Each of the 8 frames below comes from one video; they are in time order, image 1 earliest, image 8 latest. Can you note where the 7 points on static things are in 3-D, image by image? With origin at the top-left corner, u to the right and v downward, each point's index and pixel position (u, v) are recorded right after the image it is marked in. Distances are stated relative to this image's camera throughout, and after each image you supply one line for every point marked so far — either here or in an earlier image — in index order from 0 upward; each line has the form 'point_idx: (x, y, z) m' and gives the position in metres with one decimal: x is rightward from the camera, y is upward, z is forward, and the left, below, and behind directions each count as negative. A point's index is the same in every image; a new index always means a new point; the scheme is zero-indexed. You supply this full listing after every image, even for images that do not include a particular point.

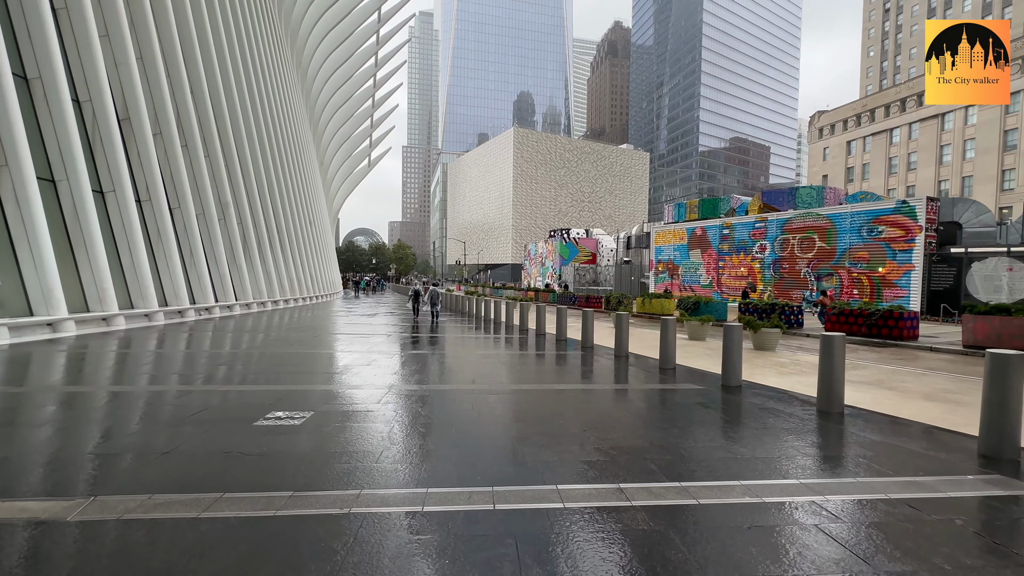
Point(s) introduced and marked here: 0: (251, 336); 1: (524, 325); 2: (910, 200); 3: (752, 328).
0: (-7.2, -1.4, +12.4) m
1: (+0.4, -1.2, +13.3) m
2: (+17.3, +3.8, +19.4) m
3: (+5.2, -0.9, +9.6) m
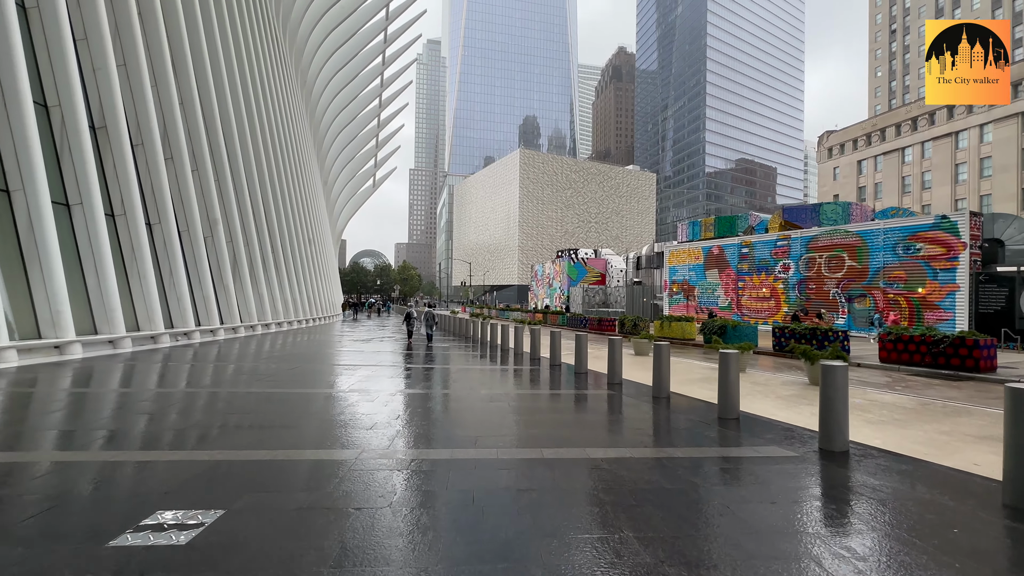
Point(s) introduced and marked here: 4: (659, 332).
0: (-6.9, -2.0, +11.0) m
1: (+0.7, -1.8, +11.8) m
2: (+17.6, +2.9, +18.0) m
3: (+5.4, -1.3, +8.1) m
4: (+6.4, -1.9, +19.4) m
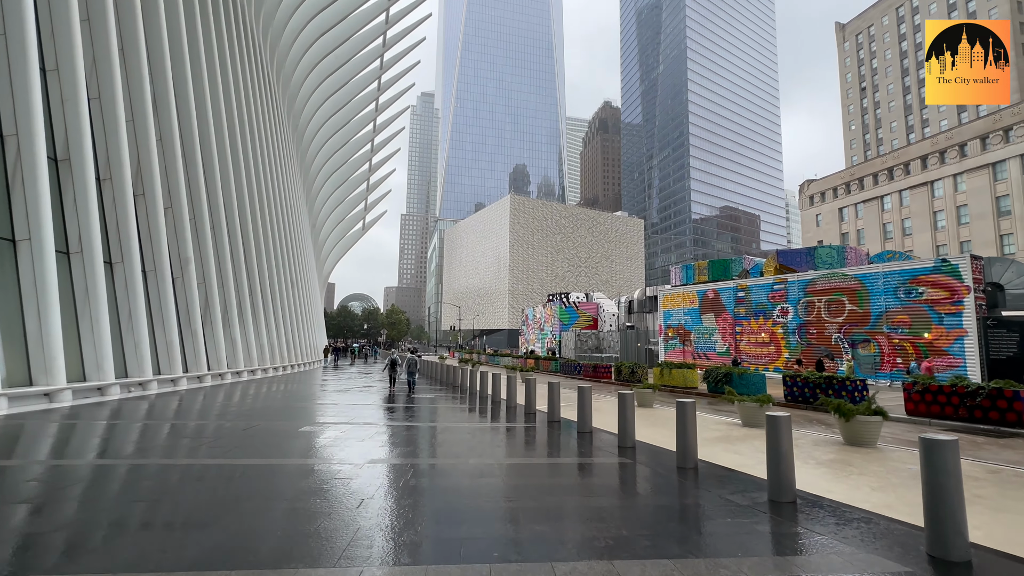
0: (-7.1, -2.9, +9.7) m
1: (+0.5, -2.9, +10.7) m
2: (+17.3, +1.2, +17.6) m
3: (+5.3, -2.0, +7.1) m
4: (+6.0, -3.8, +18.4) m
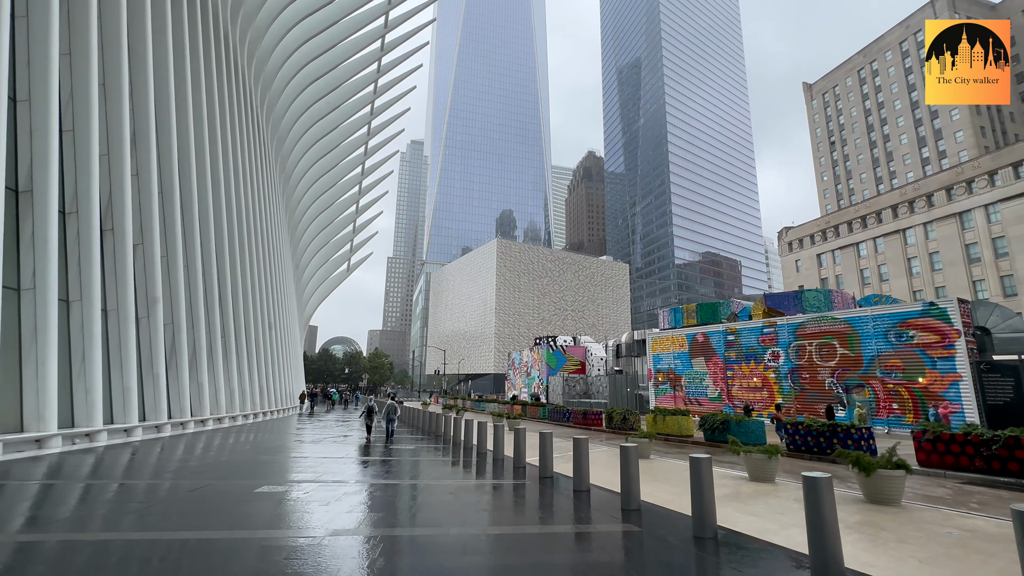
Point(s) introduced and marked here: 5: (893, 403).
0: (-7.4, -3.7, +8.6) m
1: (+0.2, -3.8, +9.8) m
2: (+16.8, -0.6, +17.6) m
3: (+5.1, -2.6, +6.5) m
4: (+5.5, -5.5, +17.5) m
5: (+15.7, -4.7, +18.5) m
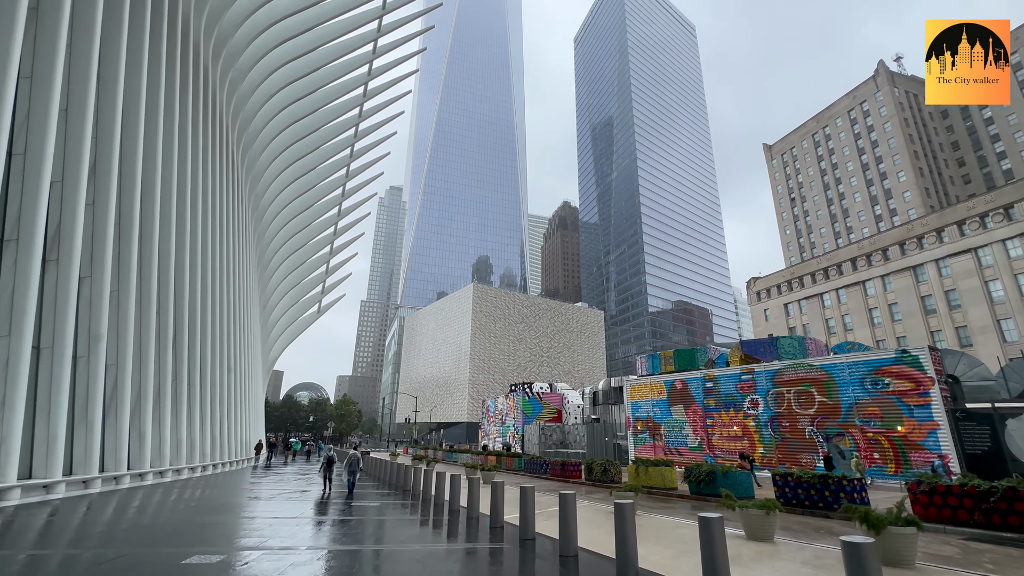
0: (-7.8, -4.2, +7.3) m
1: (-0.3, -4.6, +8.9) m
2: (+15.9, -2.4, +17.9) m
3: (+4.8, -3.2, +6.0) m
4: (+4.5, -7.1, +16.7) m
5: (+14.8, -6.7, +18.3) m
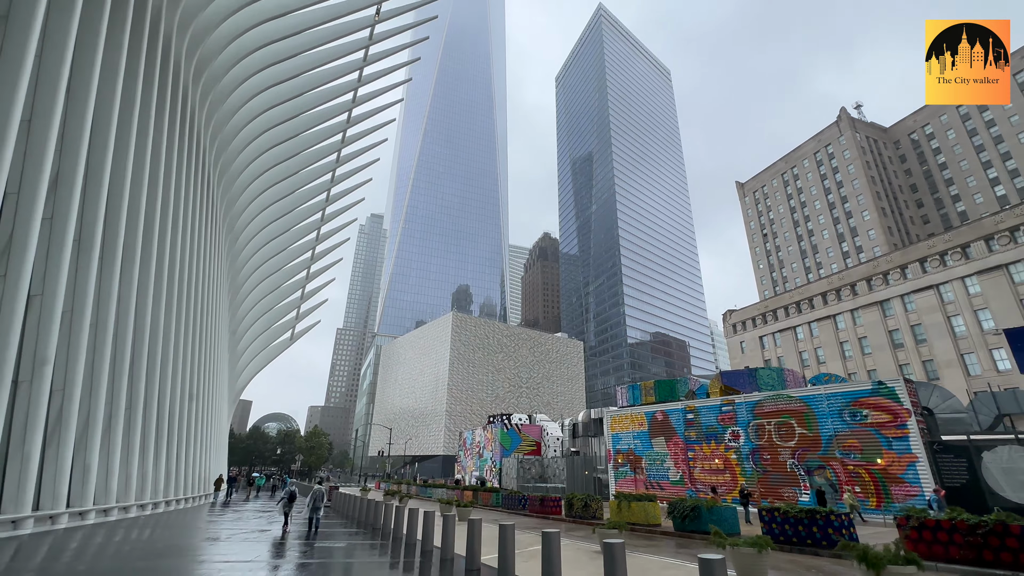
0: (-8.1, -4.4, +6.3) m
1: (-0.7, -5.0, +8.2) m
2: (+15.1, -3.7, +18.1) m
3: (+4.5, -3.5, +5.7) m
4: (+3.7, -8.1, +16.0) m
5: (+13.9, -8.0, +18.1) m
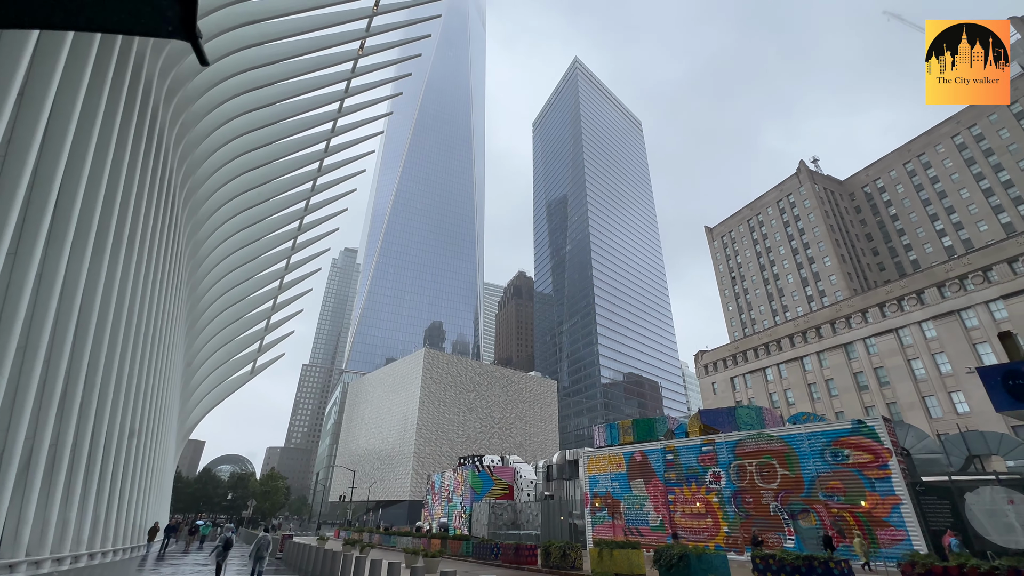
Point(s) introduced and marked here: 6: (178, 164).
0: (-8.3, -4.4, +4.8) m
1: (-1.1, -5.3, +7.1) m
2: (+14.1, -5.3, +17.9) m
3: (+4.3, -3.7, +5.0) m
4: (+2.8, -9.2, +14.9) m
5: (+12.8, -9.4, +17.5) m
6: (-15.3, +5.6, +20.3) m
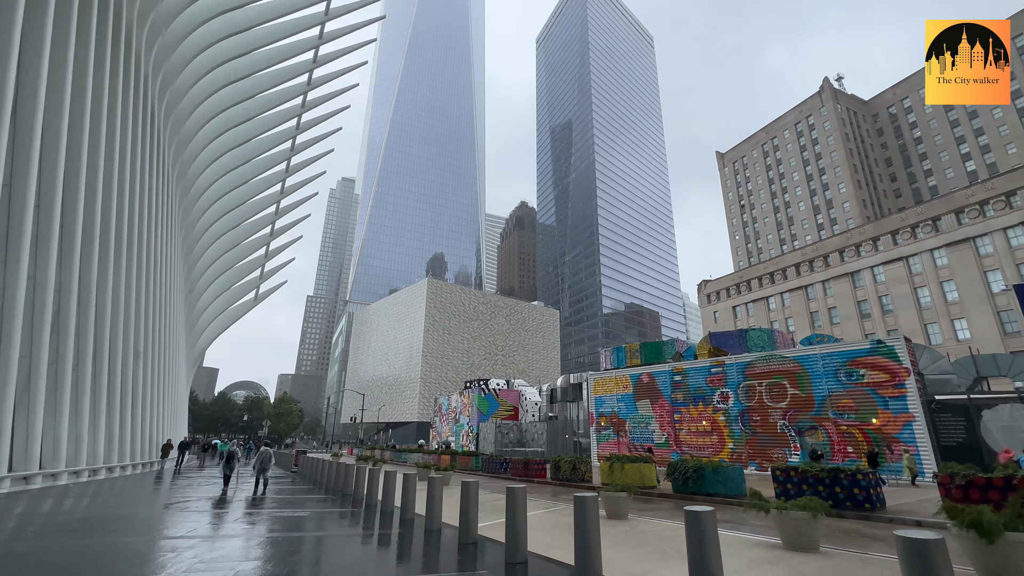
0: (-8.0, -3.1, +4.4) m
1: (-0.7, -3.7, +6.8) m
2: (+14.5, -2.0, +17.4) m
3: (+4.7, -2.4, +4.5) m
4: (+3.2, -6.4, +15.0) m
5: (+13.2, -6.2, +17.7) m
6: (-14.9, +9.1, +18.2) m
